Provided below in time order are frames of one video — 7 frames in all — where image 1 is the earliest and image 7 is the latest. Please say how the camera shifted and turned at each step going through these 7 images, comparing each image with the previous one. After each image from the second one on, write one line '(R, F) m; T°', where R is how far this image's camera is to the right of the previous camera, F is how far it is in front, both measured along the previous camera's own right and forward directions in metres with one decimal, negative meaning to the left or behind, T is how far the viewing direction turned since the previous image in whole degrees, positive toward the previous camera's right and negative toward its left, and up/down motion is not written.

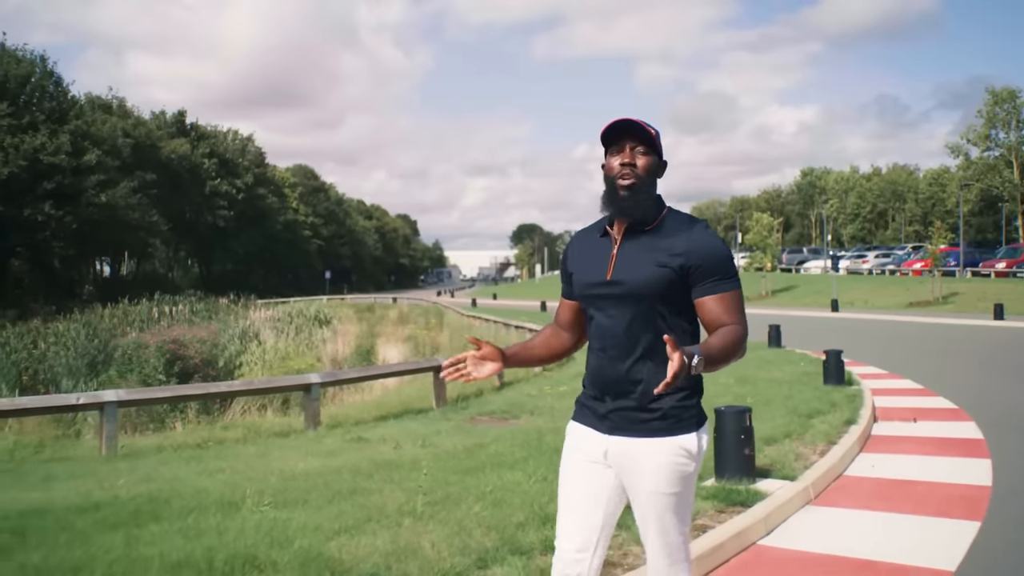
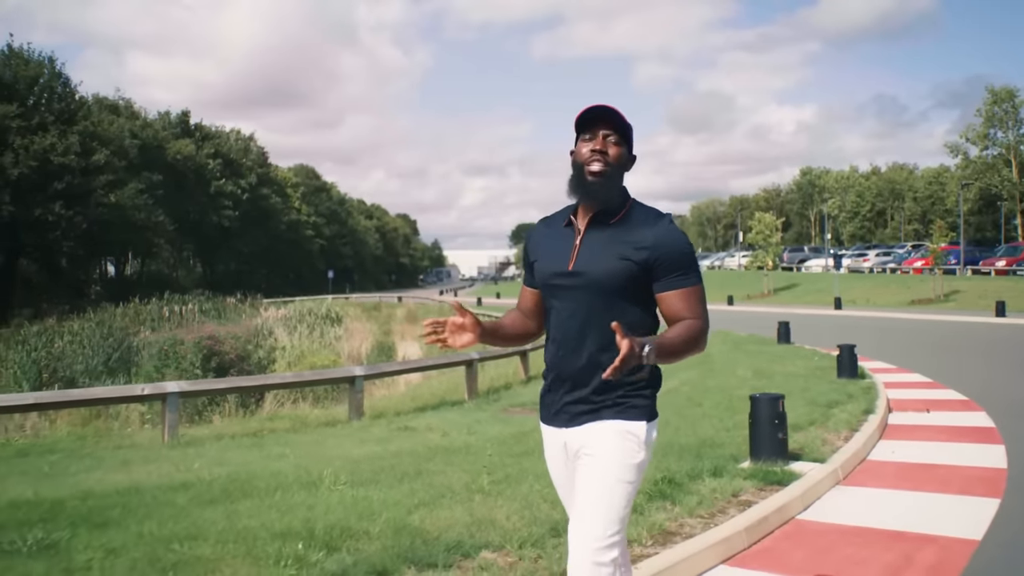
(-0.4, -0.4) m; 0°
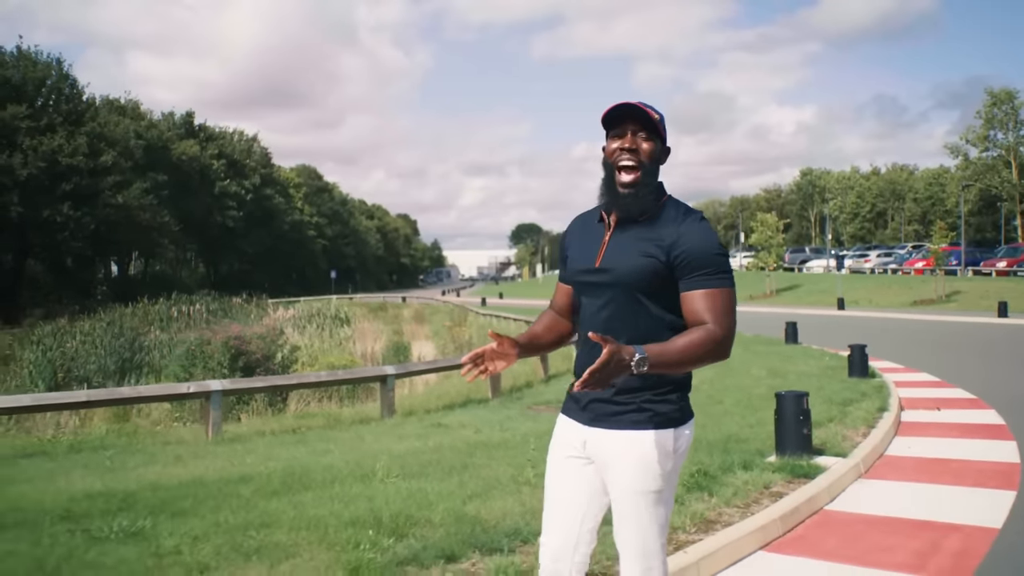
(-0.3, -0.3) m; 0°
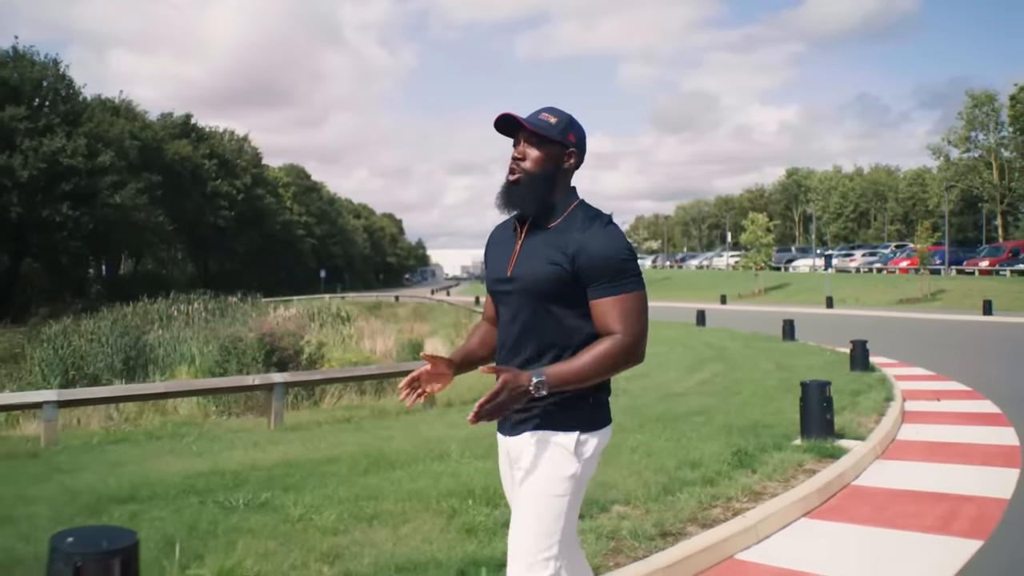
(-0.6, -0.7) m; +1°
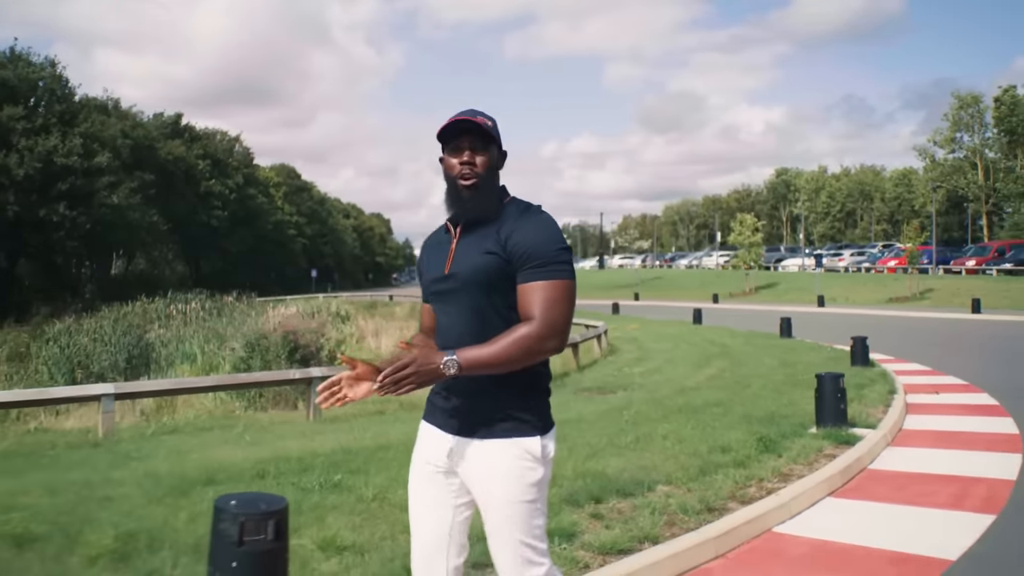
(-0.5, -0.5) m; +1°
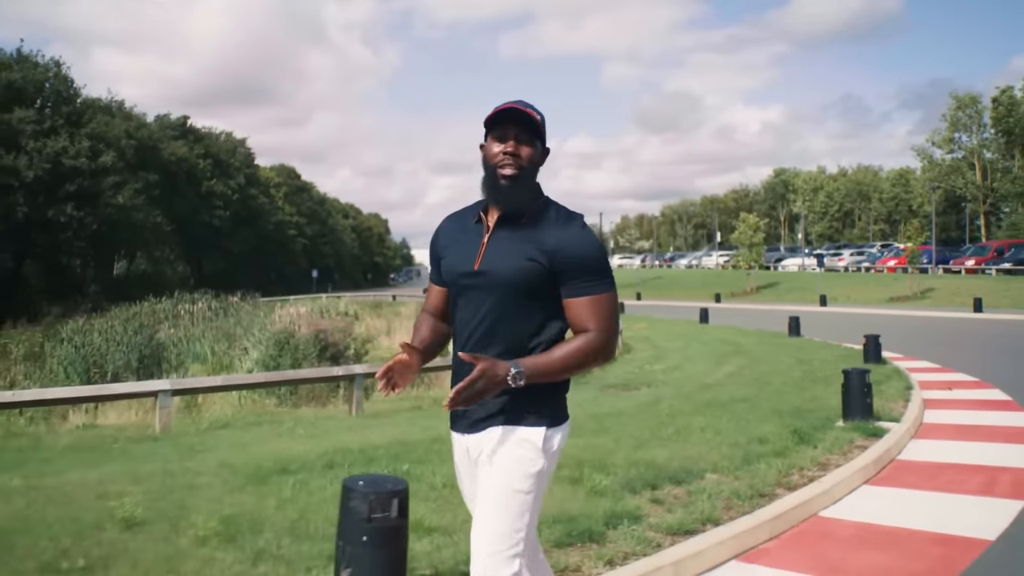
(-0.5, -0.4) m; 0°
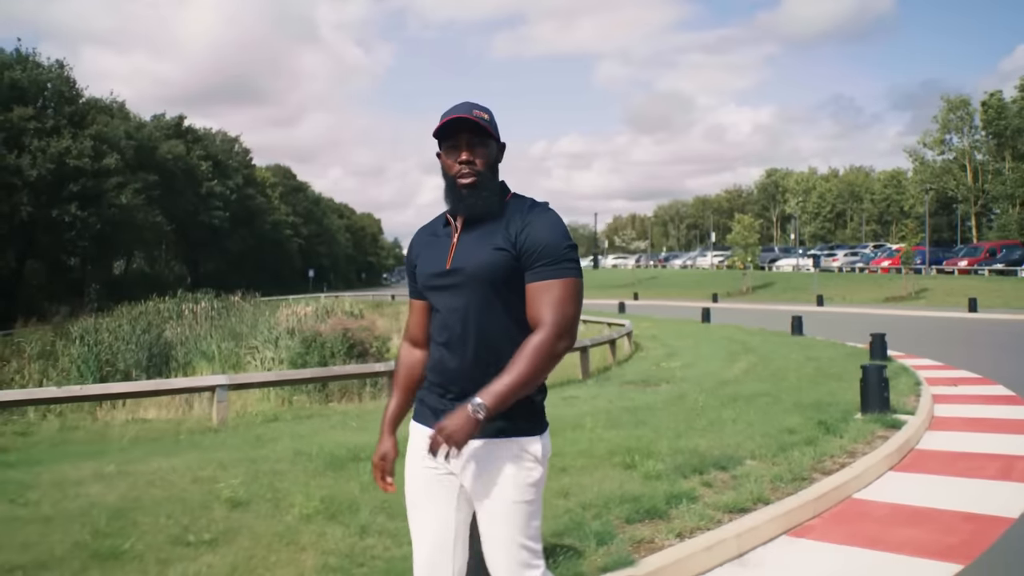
(-0.5, -0.5) m; +1°
